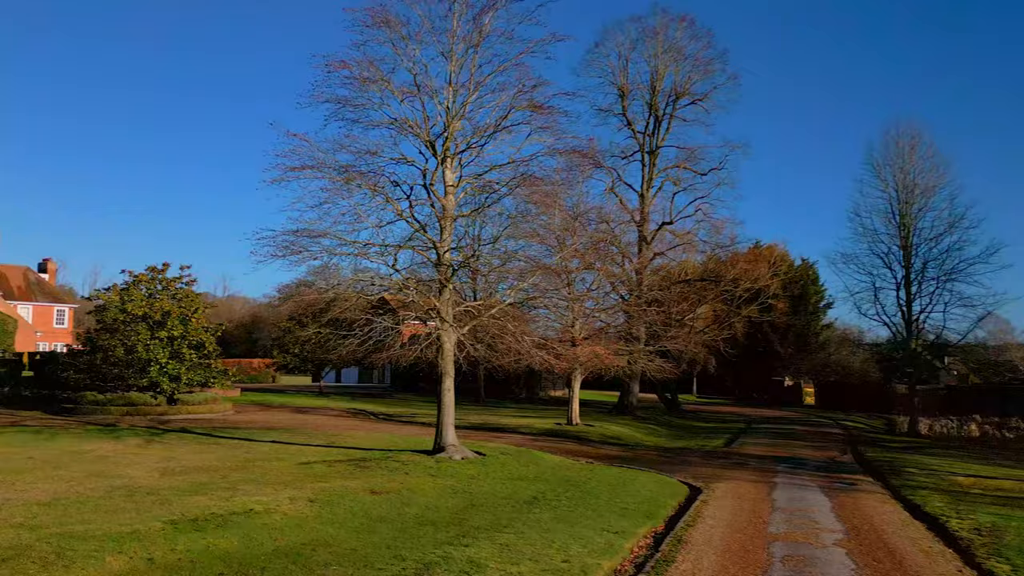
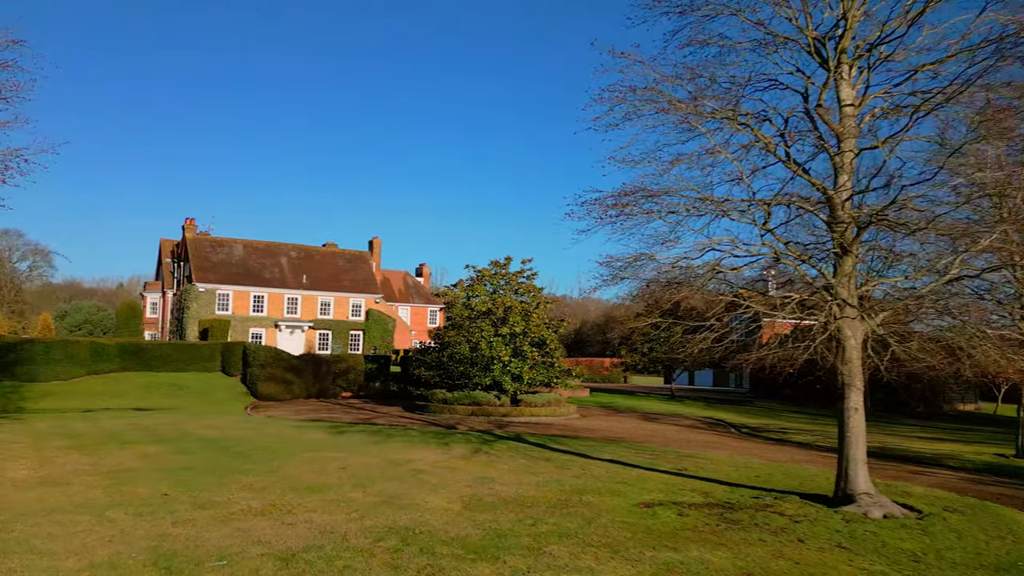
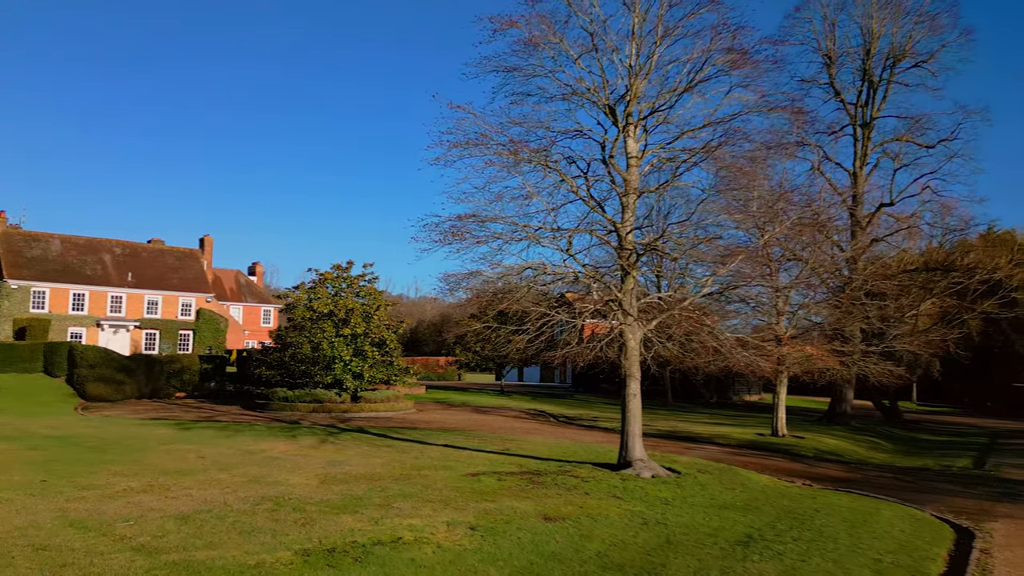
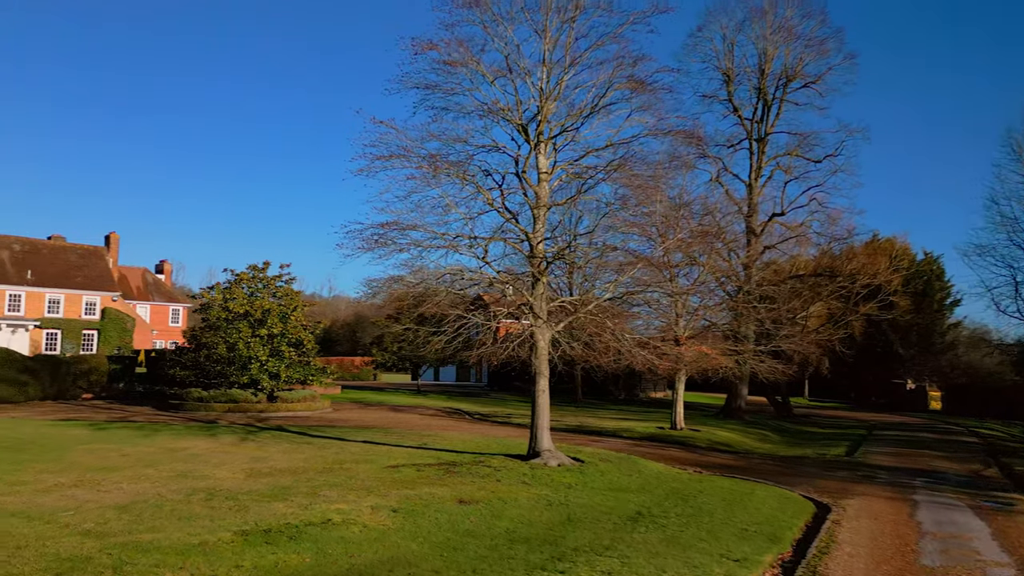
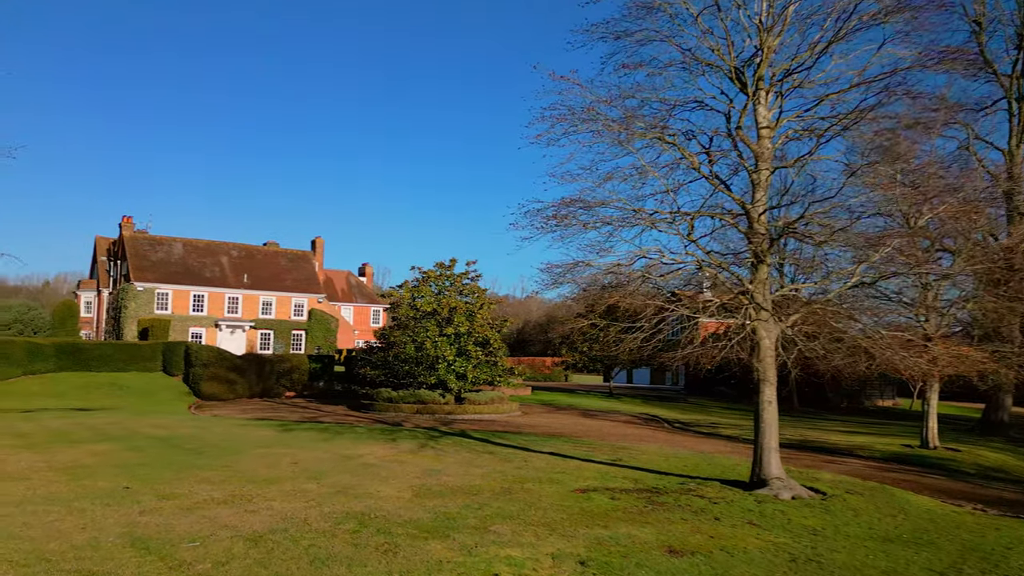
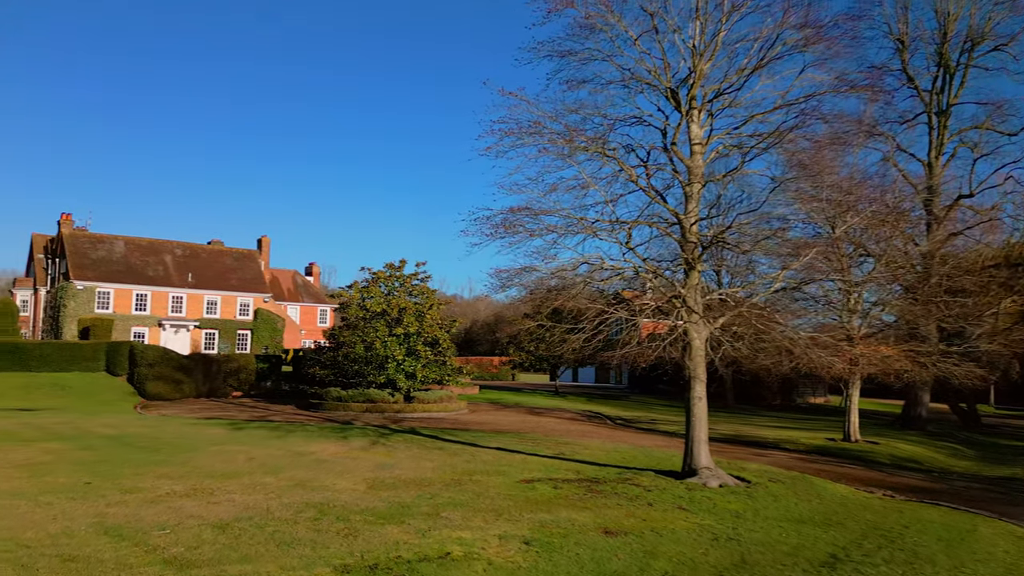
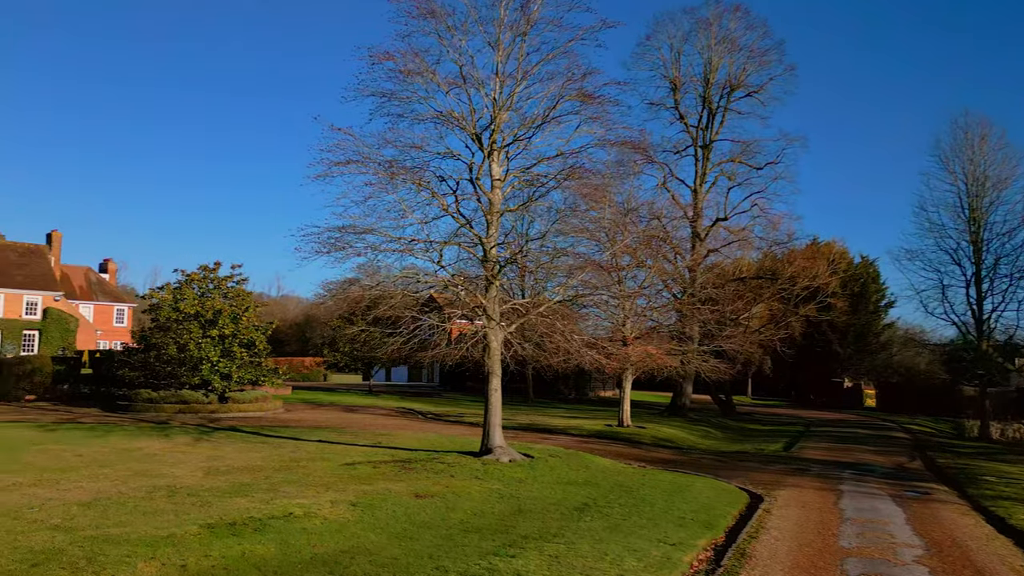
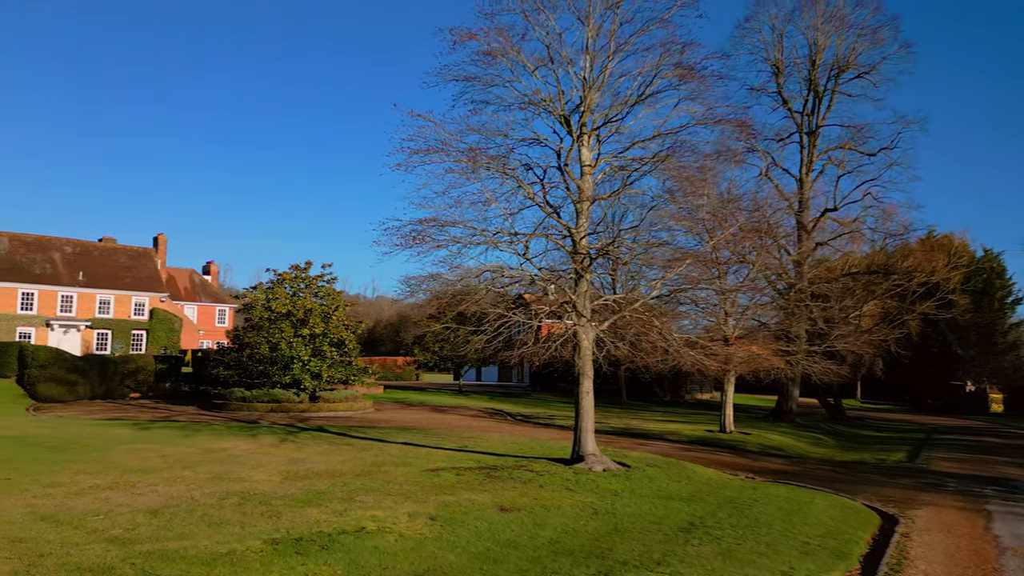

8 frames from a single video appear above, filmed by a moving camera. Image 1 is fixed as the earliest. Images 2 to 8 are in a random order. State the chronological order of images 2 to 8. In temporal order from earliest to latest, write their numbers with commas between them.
7, 4, 8, 3, 6, 5, 2
